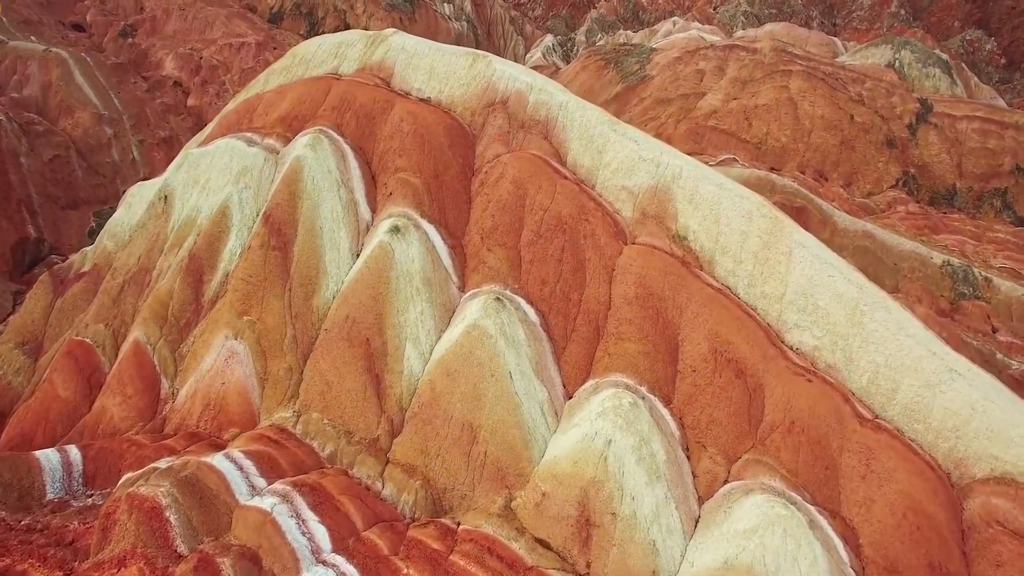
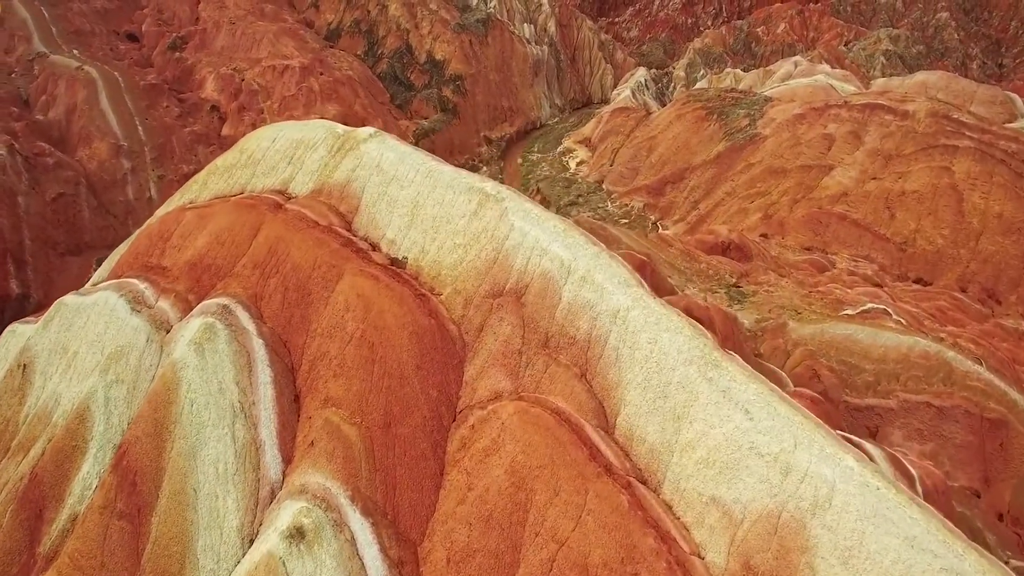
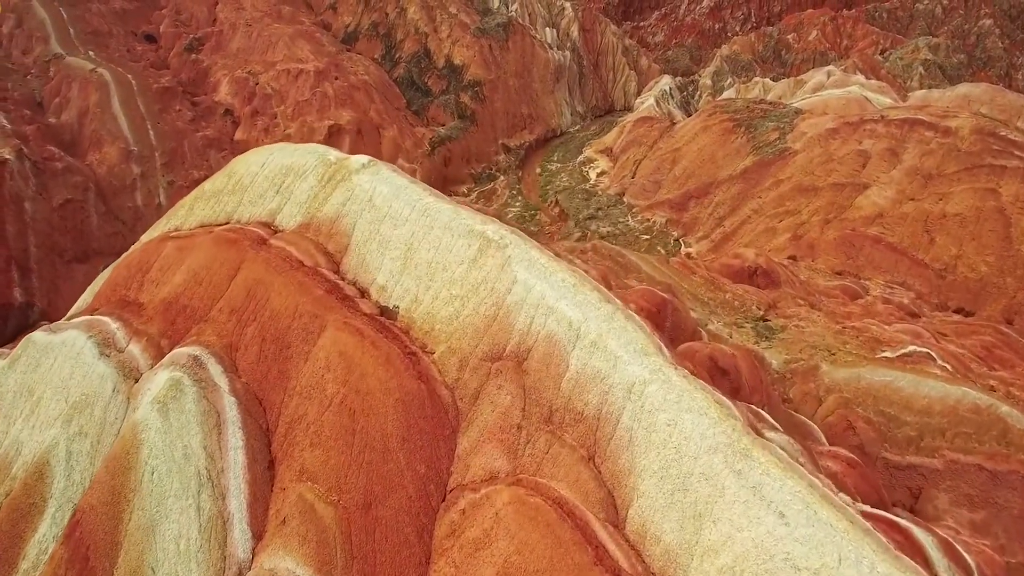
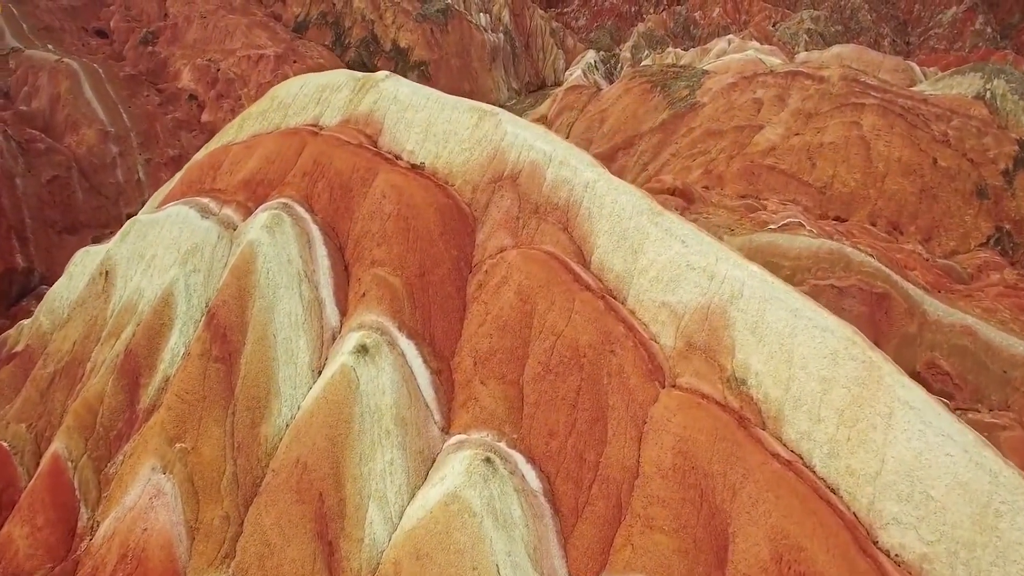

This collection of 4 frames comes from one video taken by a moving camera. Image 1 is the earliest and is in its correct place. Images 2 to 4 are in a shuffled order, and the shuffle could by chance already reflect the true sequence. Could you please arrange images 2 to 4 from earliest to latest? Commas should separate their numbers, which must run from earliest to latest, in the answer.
4, 2, 3
